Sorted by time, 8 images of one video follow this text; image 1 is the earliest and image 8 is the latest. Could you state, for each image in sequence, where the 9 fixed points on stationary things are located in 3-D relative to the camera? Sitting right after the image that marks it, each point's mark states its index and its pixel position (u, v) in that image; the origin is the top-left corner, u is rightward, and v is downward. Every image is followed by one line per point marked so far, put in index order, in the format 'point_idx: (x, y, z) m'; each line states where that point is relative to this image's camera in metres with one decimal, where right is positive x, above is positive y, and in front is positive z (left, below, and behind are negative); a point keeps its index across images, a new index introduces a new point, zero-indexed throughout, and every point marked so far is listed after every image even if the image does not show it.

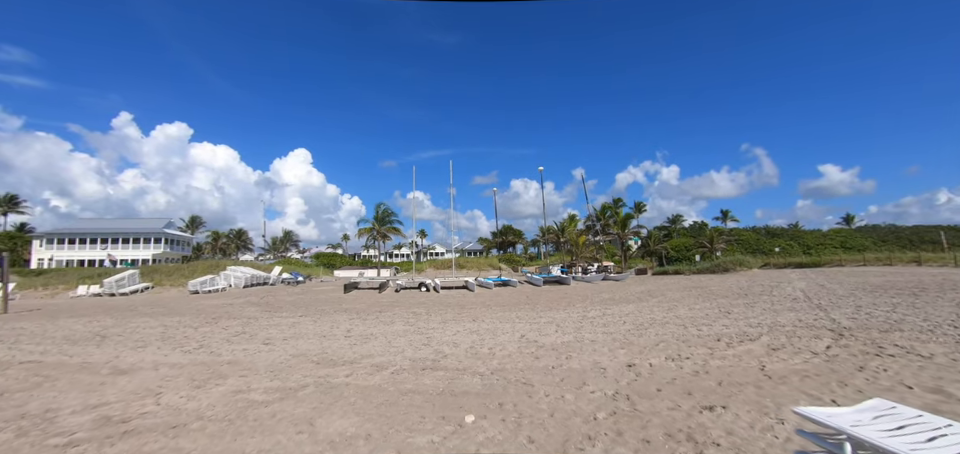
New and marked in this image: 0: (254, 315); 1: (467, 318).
0: (-8.3, -3.2, +14.1) m
1: (-0.4, -3.0, +12.9) m
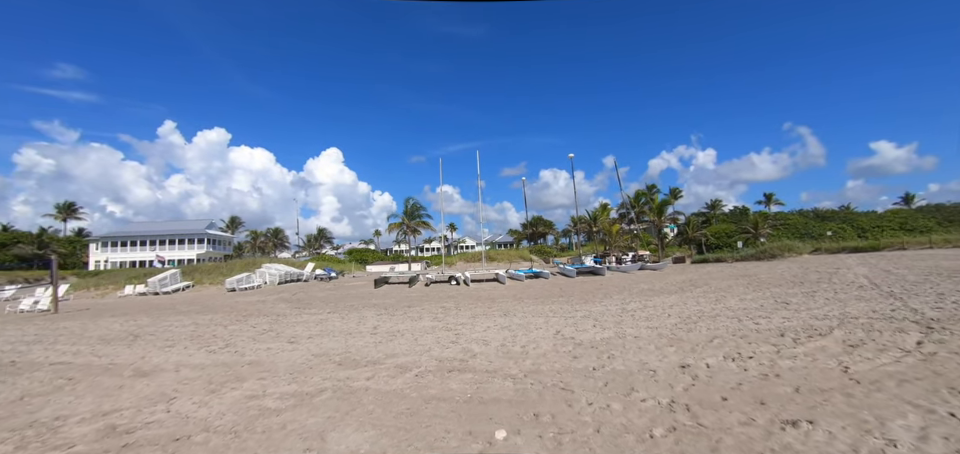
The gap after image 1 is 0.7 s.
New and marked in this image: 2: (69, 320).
0: (-7.1, -3.1, +14.1) m
1: (+0.6, -2.7, +12.2) m
2: (-12.9, -3.0, +12.1) m
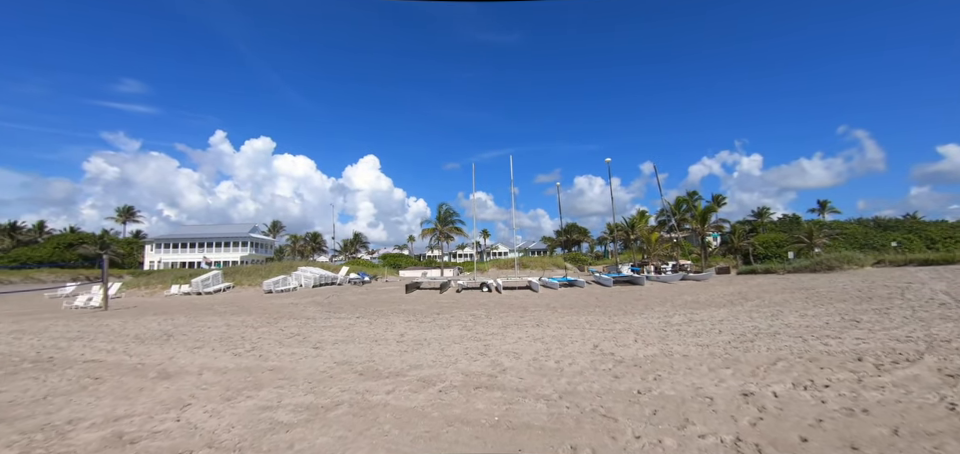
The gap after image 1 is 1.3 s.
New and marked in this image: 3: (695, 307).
0: (-6.0, -3.2, +14.0) m
1: (+1.5, -2.8, +11.6) m
2: (-11.9, -3.0, +12.6) m
3: (+9.9, -3.7, +17.8) m
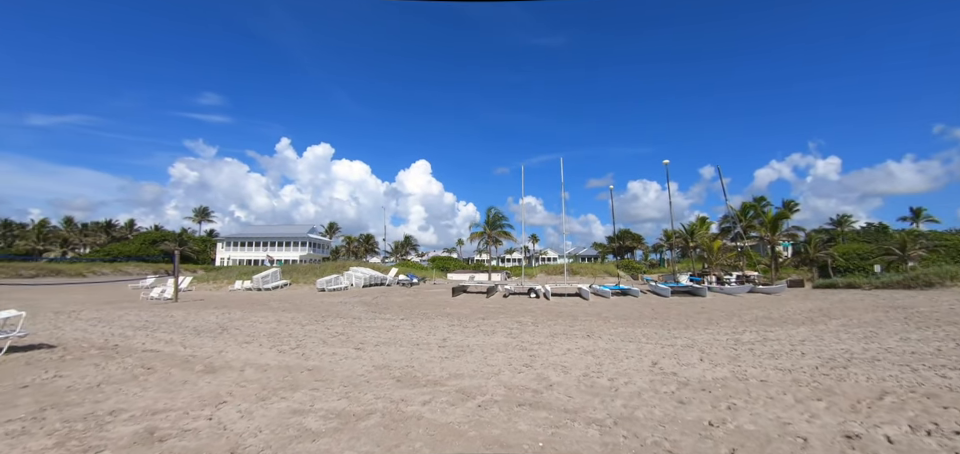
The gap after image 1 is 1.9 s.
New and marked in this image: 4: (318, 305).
0: (-4.4, -3.2, +14.2) m
1: (+2.8, -2.9, +10.8) m
2: (-10.4, -2.9, +13.5) m
3: (+11.8, -4.0, +15.9) m
4: (-7.3, -3.6, +17.6) m
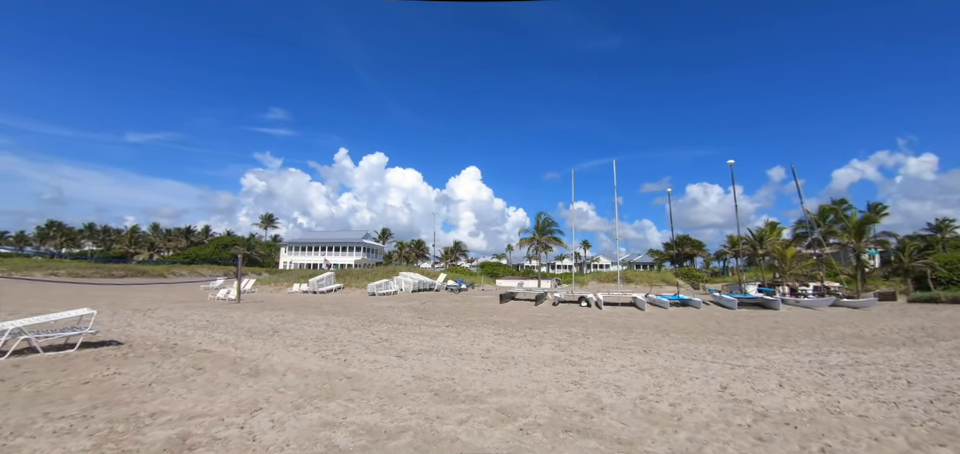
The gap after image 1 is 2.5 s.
0: (-2.7, -3.4, +14.1) m
1: (+3.9, -3.1, +9.9) m
2: (-8.8, -3.1, +14.2) m
3: (+13.6, -4.2, +13.8) m
4: (-5.2, -3.8, +17.9) m
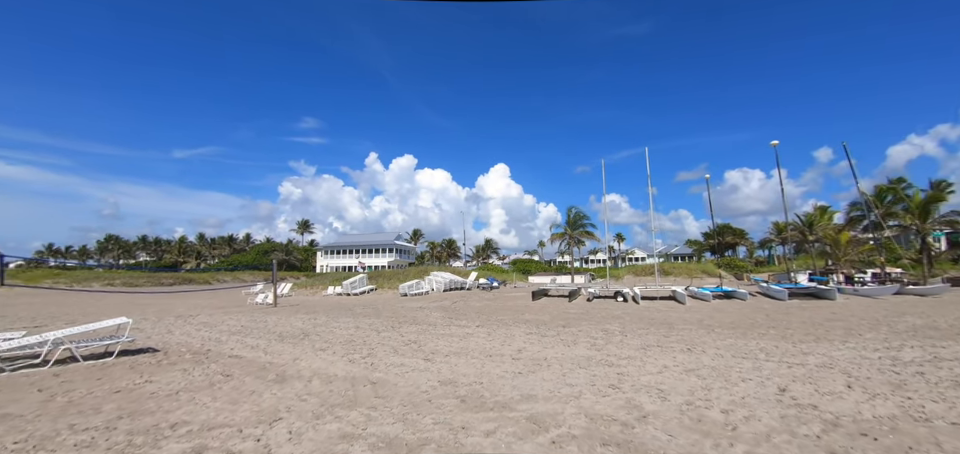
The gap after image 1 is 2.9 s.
0: (-1.6, -3.4, +13.9) m
1: (+4.7, -2.8, +9.1) m
2: (-7.7, -3.3, +14.5) m
3: (+14.6, -3.5, +12.3) m
4: (-3.8, -3.9, +17.9) m
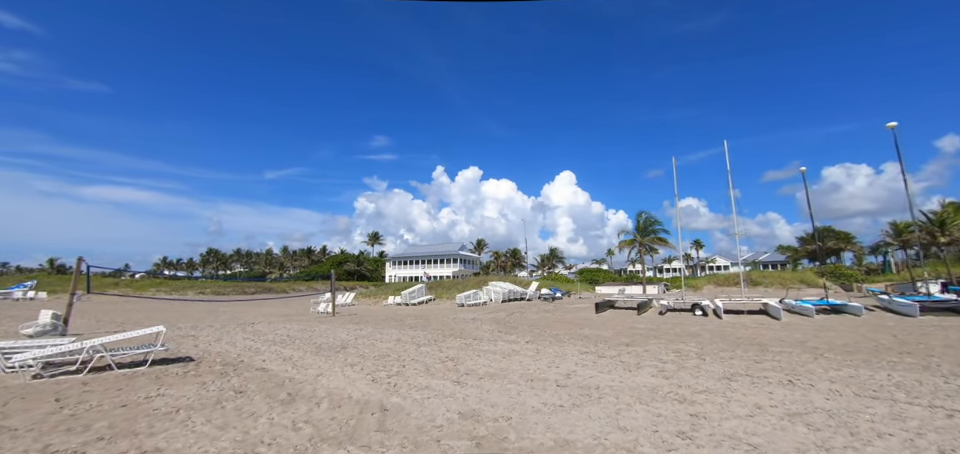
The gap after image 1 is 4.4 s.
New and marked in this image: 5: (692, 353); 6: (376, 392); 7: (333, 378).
0: (0.0, -3.6, +12.9) m
1: (+5.5, -2.8, +7.2) m
2: (-5.8, -3.7, +14.4) m
3: (+15.8, -3.3, +8.6) m
4: (-1.4, -4.2, +17.2) m
5: (+5.2, -3.1, +9.6) m
6: (-1.7, -2.7, +6.4) m
7: (-2.8, -2.9, +7.5) m
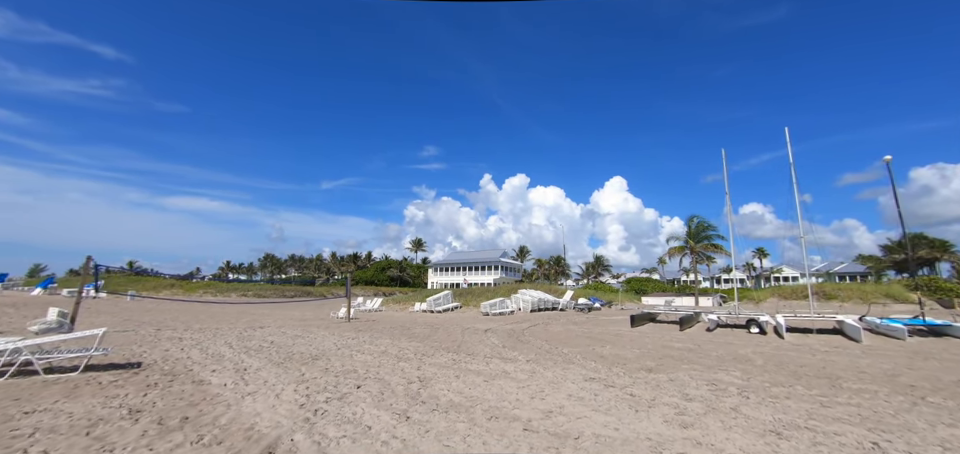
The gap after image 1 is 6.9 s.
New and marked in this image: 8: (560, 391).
0: (0.0, -3.6, +11.3) m
1: (+4.7, -2.6, +5.0) m
2: (-5.6, -3.7, +13.5) m
3: (+15.2, -3.2, +5.2) m
4: (-0.9, -4.2, +15.7) m
5: (+4.8, -3.0, +7.4) m
6: (-2.5, -2.6, +5.0) m
7: (-3.5, -2.7, +6.2) m
8: (+1.4, -2.9, +6.8) m
